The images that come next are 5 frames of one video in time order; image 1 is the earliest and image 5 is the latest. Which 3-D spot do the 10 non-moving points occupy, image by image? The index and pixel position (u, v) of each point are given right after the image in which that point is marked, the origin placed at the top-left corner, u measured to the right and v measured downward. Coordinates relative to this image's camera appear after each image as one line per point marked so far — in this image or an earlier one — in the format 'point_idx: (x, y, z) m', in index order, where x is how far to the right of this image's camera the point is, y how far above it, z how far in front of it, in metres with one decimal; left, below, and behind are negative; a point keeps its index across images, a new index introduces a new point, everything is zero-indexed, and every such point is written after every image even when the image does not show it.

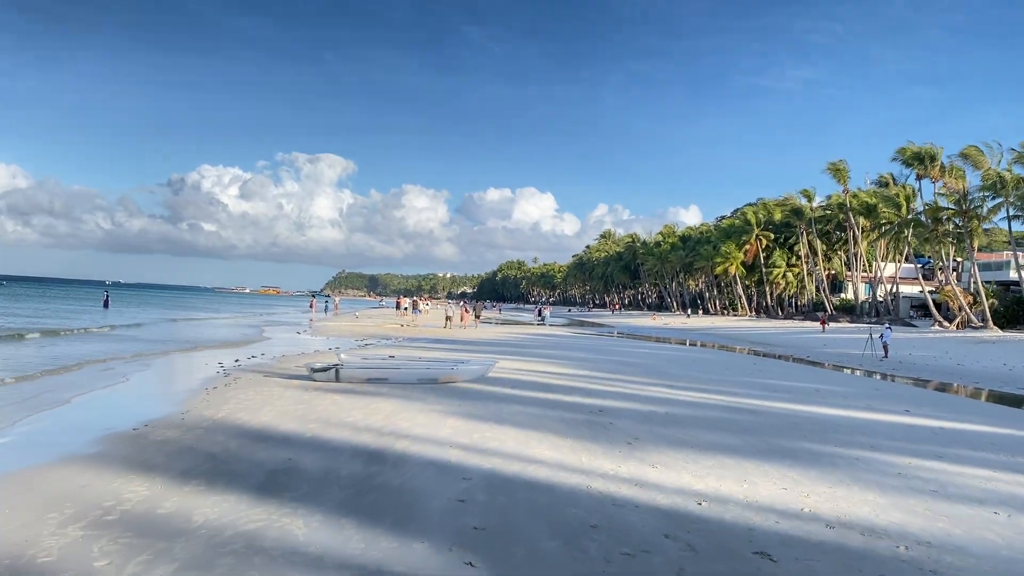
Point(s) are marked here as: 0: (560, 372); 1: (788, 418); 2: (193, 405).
0: (+1.0, -1.8, +18.7) m
1: (+4.0, -1.9, +12.6) m
2: (-4.4, -1.6, +11.9) m
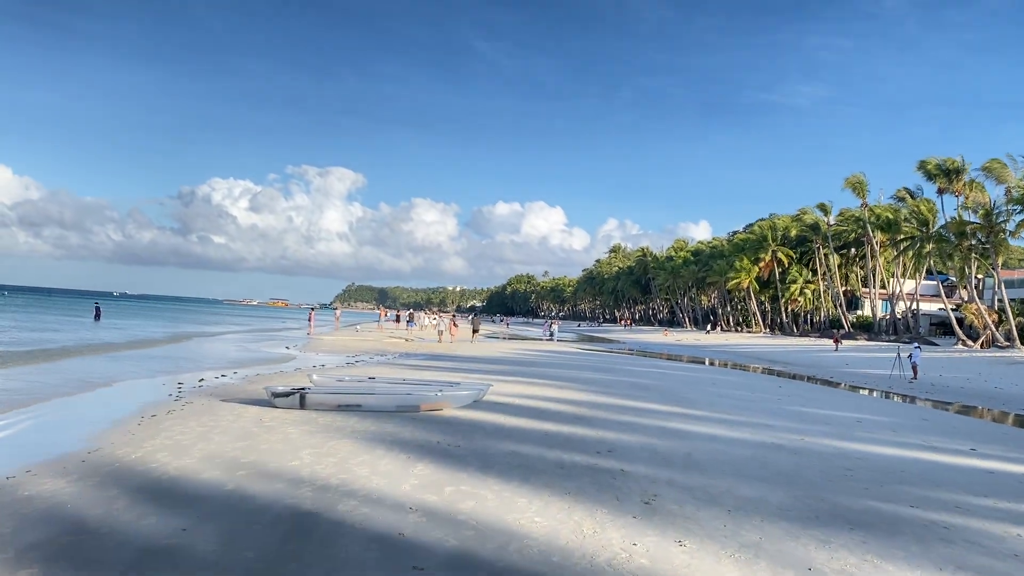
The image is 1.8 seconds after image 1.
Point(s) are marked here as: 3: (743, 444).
0: (+0.9, -2.1, +16.5) m
1: (+3.9, -2.1, +10.4) m
2: (-4.5, -1.7, +9.7) m
3: (+3.1, -2.1, +11.6) m
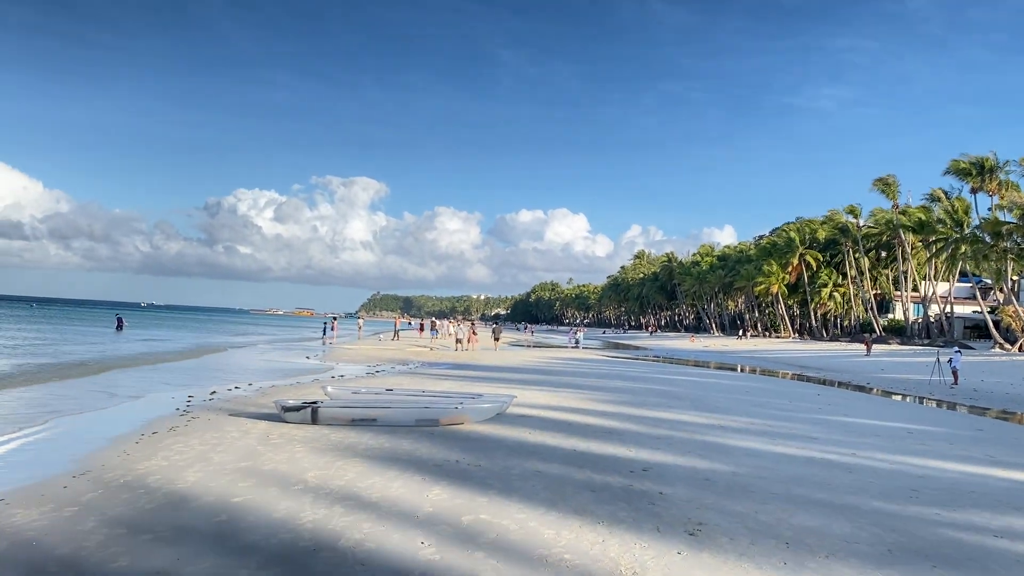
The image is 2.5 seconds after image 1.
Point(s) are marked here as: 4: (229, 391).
0: (+1.4, -2.2, +15.6) m
1: (+4.2, -2.1, +9.4) m
2: (-4.2, -1.8, +8.9) m
3: (+3.4, -2.1, +10.6) m
4: (-6.0, -2.2, +18.2) m
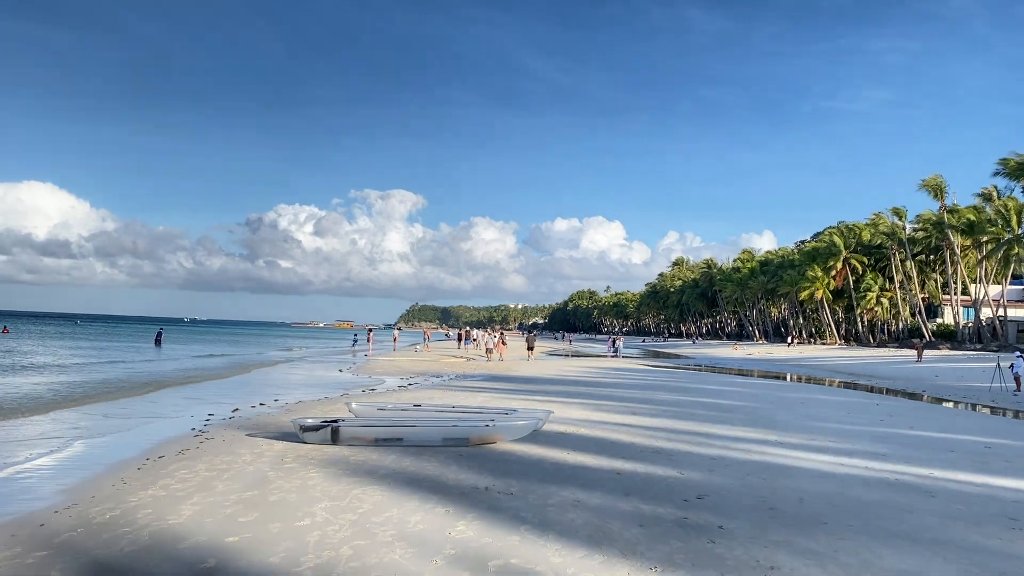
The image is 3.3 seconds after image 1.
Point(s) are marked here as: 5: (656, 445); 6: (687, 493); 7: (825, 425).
0: (+2.0, -2.3, +14.5) m
1: (+4.5, -2.1, +8.2) m
2: (-3.9, -1.9, +8.1) m
3: (+3.8, -2.1, +9.4) m
4: (-5.2, -2.4, +17.4) m
5: (+2.0, -2.2, +12.2) m
6: (+1.7, -2.0, +8.5) m
7: (+5.6, -2.4, +15.5) m
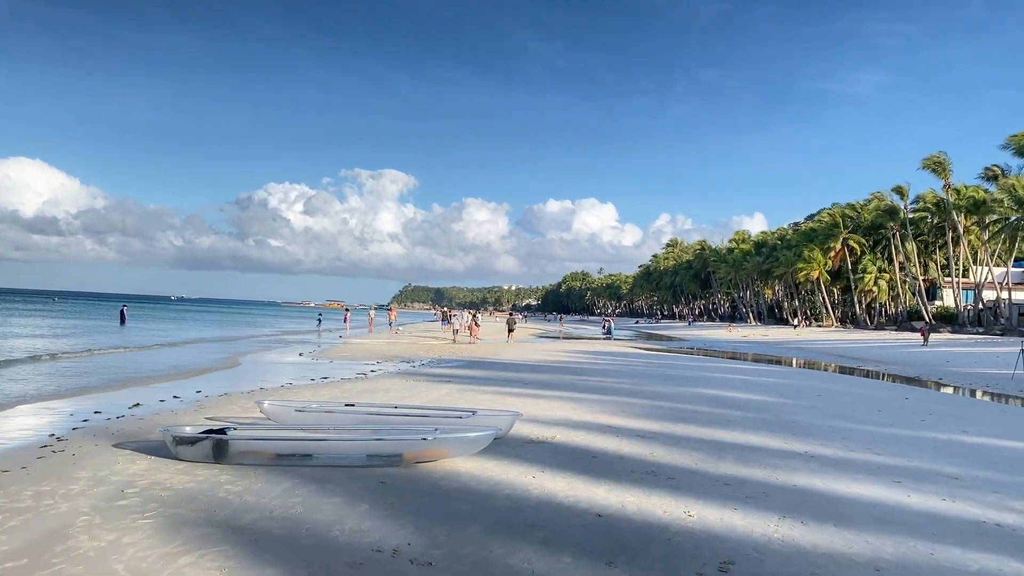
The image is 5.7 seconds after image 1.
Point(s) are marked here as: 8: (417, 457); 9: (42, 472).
0: (+1.5, -1.9, +11.6) m
1: (+4.1, -1.8, +5.3) m
2: (-4.4, -1.6, +5.1) m
3: (+3.3, -1.8, +6.5) m
4: (-5.8, -1.9, +14.4) m
5: (+1.5, -1.8, +9.3) m
6: (+1.2, -1.7, +5.6) m
7: (+5.0, -2.0, +12.6) m
8: (-0.9, -1.7, +8.6) m
9: (-4.3, -1.7, +7.9) m
